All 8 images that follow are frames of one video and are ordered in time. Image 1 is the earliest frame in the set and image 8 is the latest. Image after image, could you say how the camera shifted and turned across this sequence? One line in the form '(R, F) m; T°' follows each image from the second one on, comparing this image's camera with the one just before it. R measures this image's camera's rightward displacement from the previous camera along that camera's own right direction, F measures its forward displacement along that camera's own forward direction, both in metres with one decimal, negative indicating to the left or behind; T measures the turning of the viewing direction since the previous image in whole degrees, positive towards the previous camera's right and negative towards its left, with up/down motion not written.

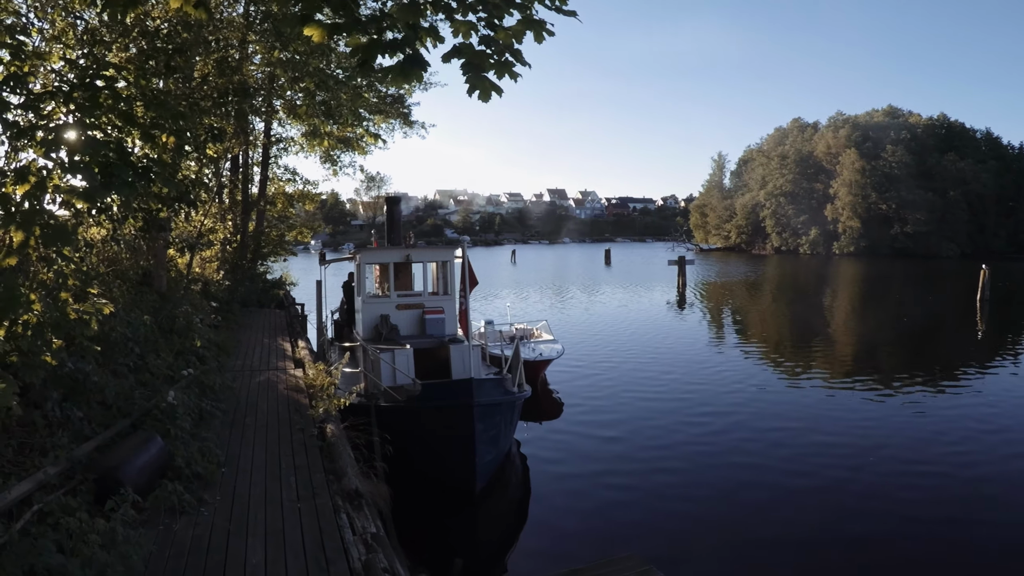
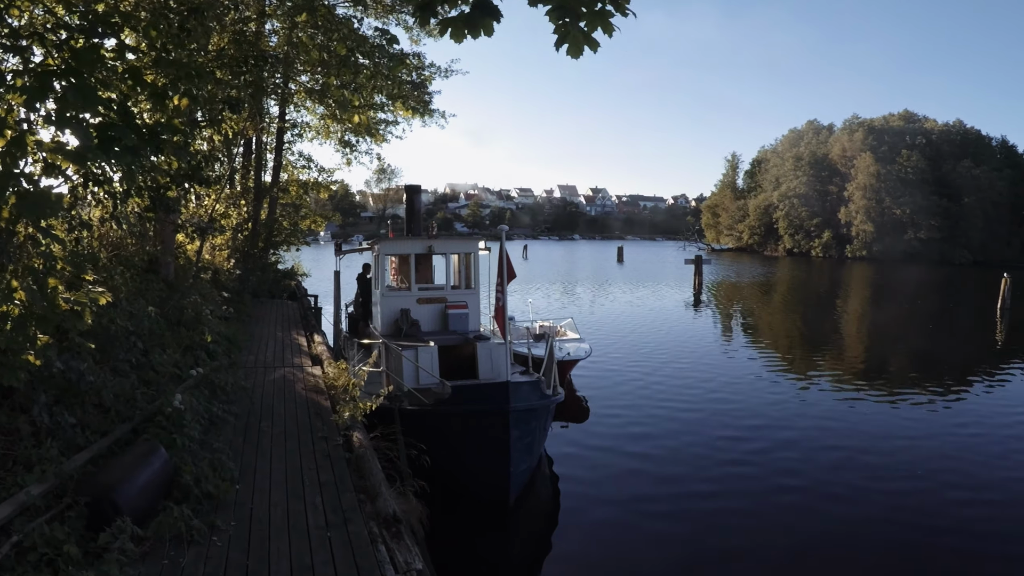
(-0.4, +0.8) m; 0°
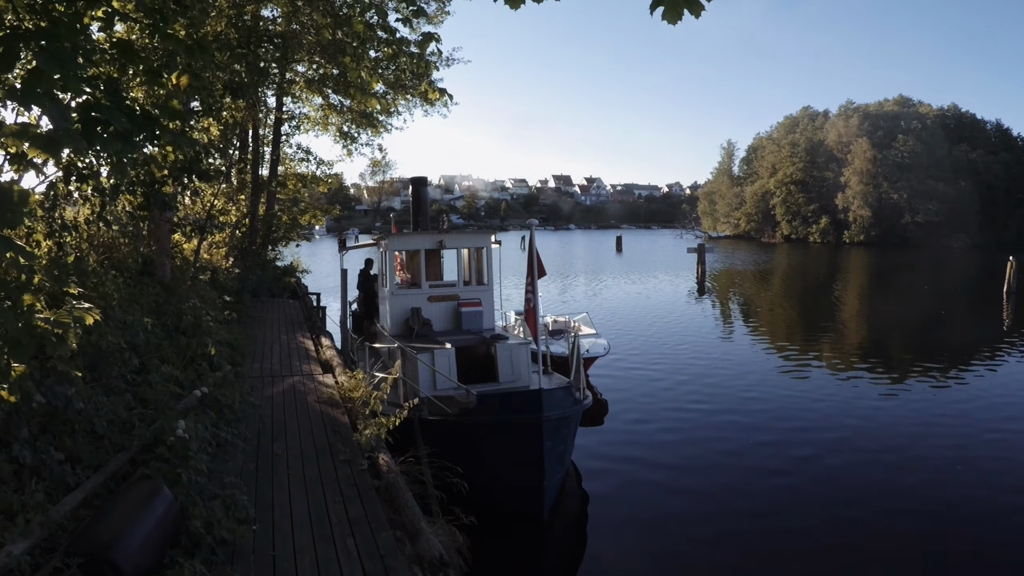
(-0.3, +0.7) m; 0°
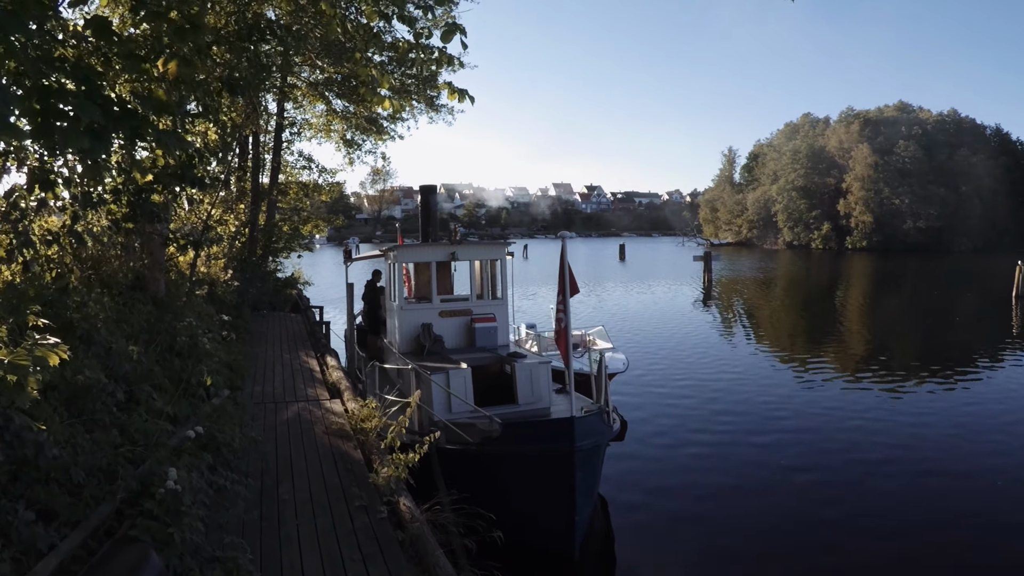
(-0.3, +0.7) m; 0°
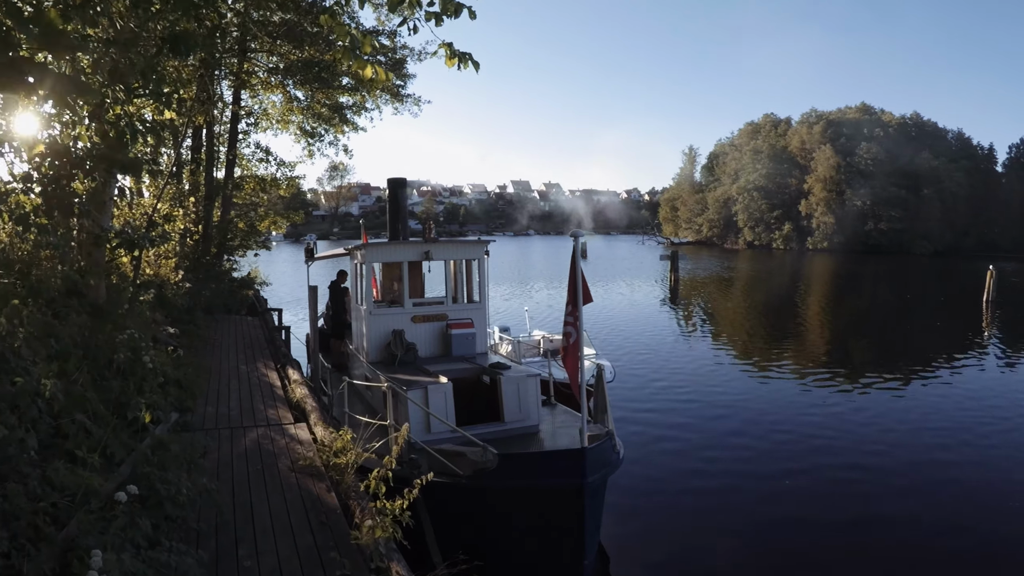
(-0.3, +0.9) m; +3°
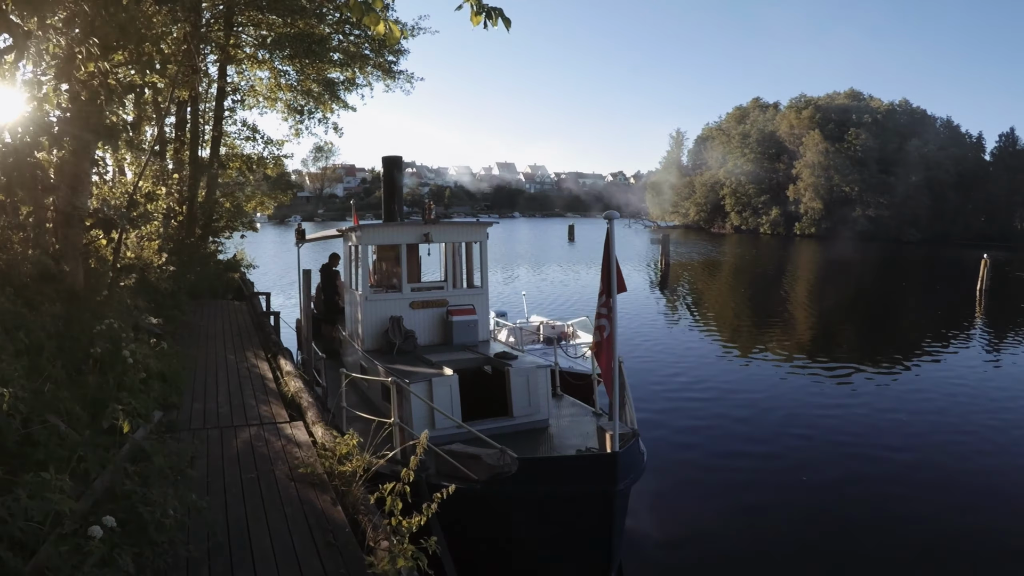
(-0.3, +0.6) m; +1°
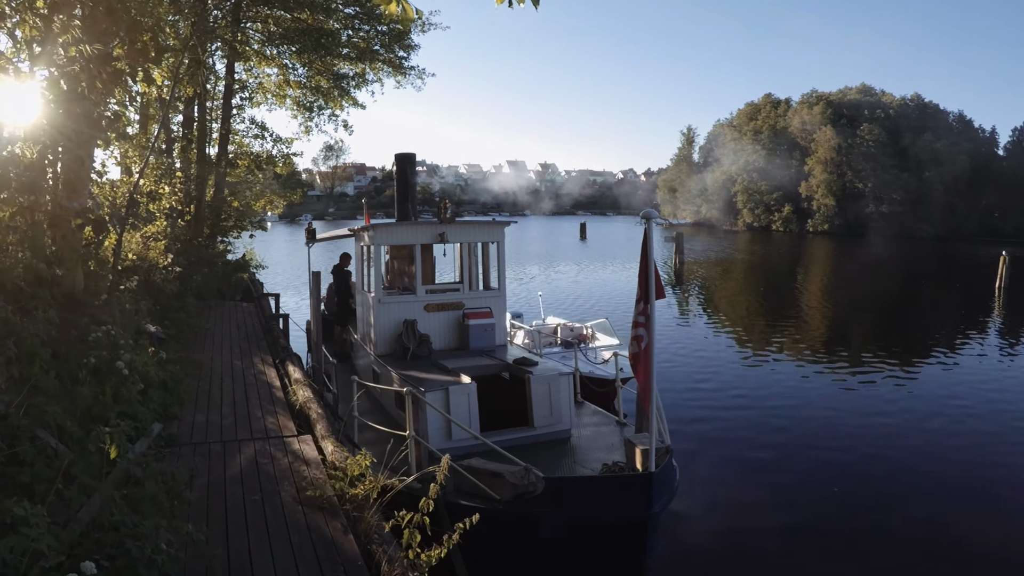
(-0.1, +0.4) m; -1°
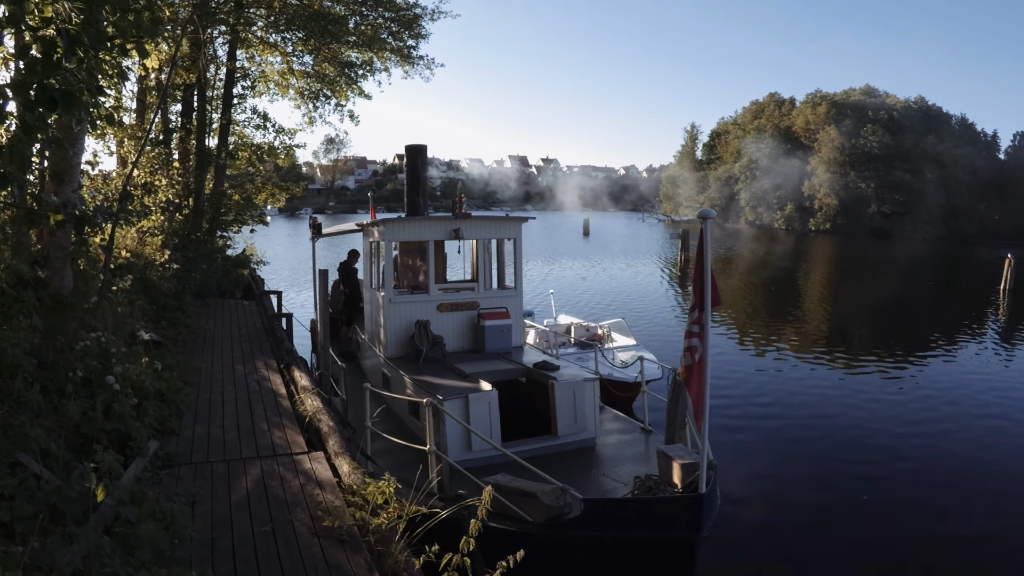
(-0.2, +0.5) m; 0°
